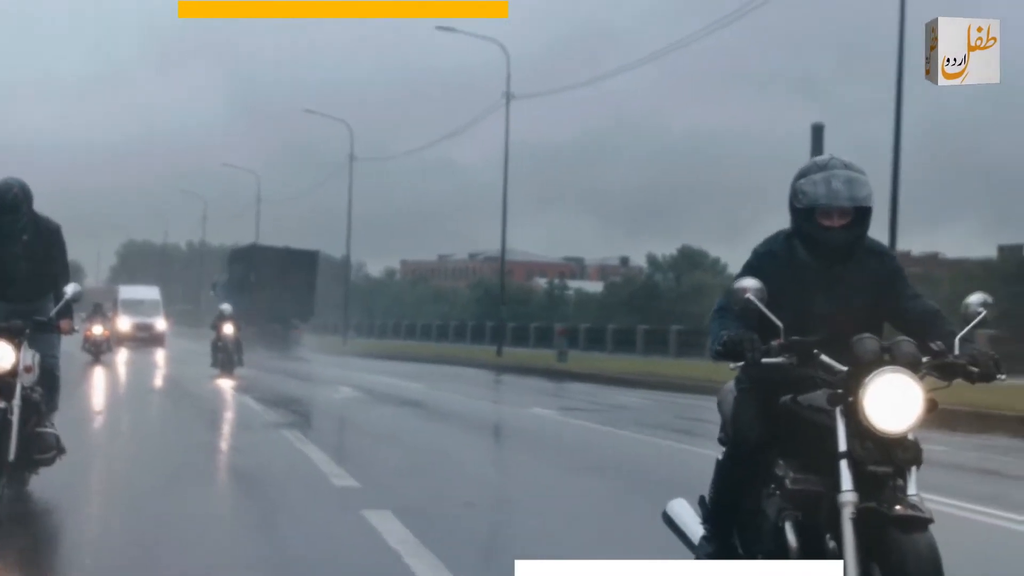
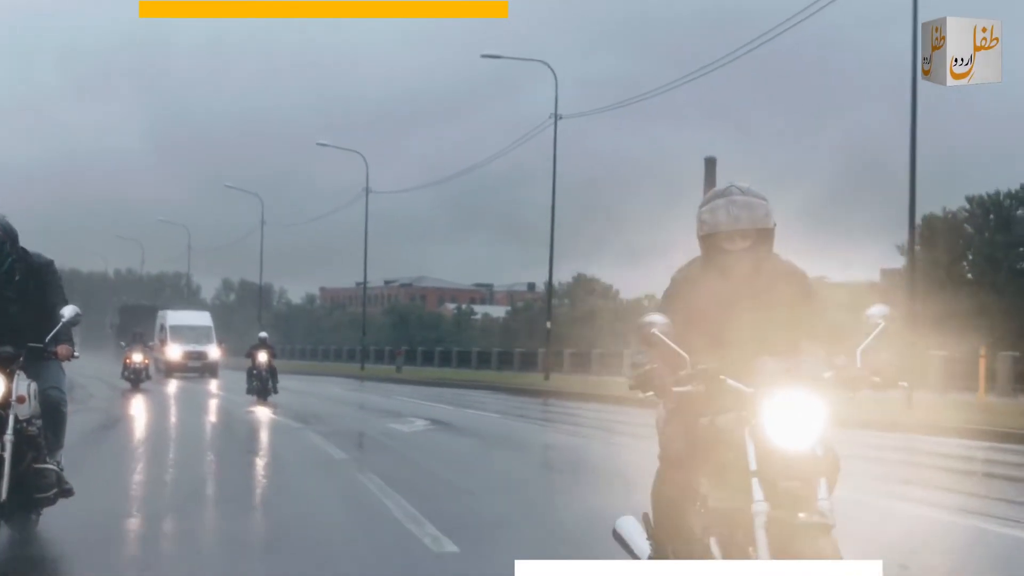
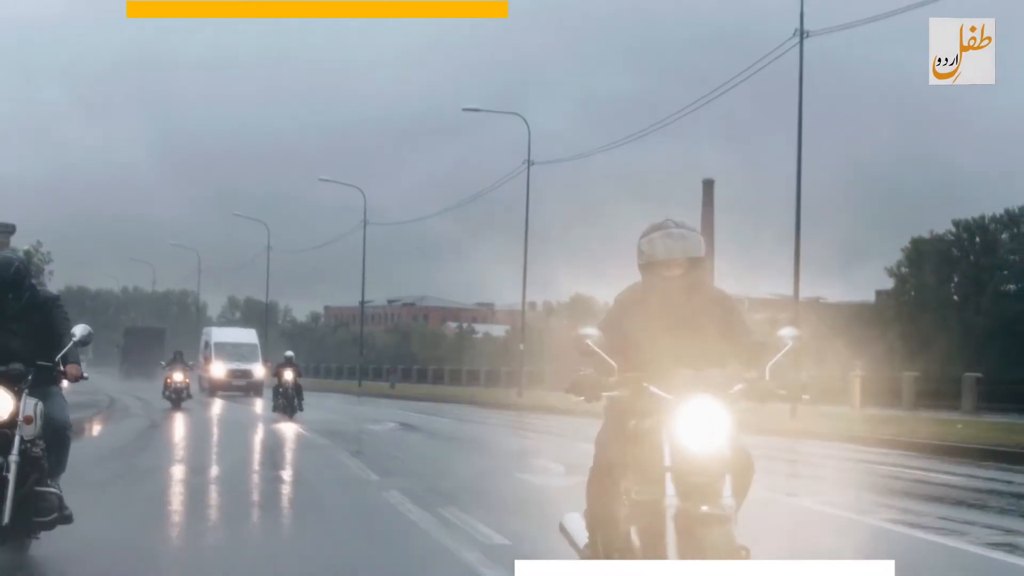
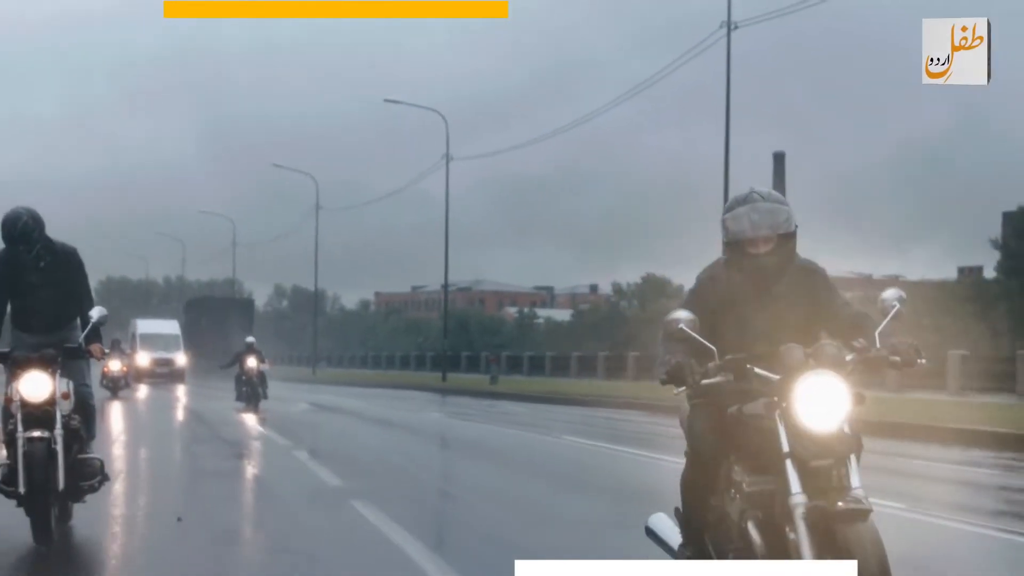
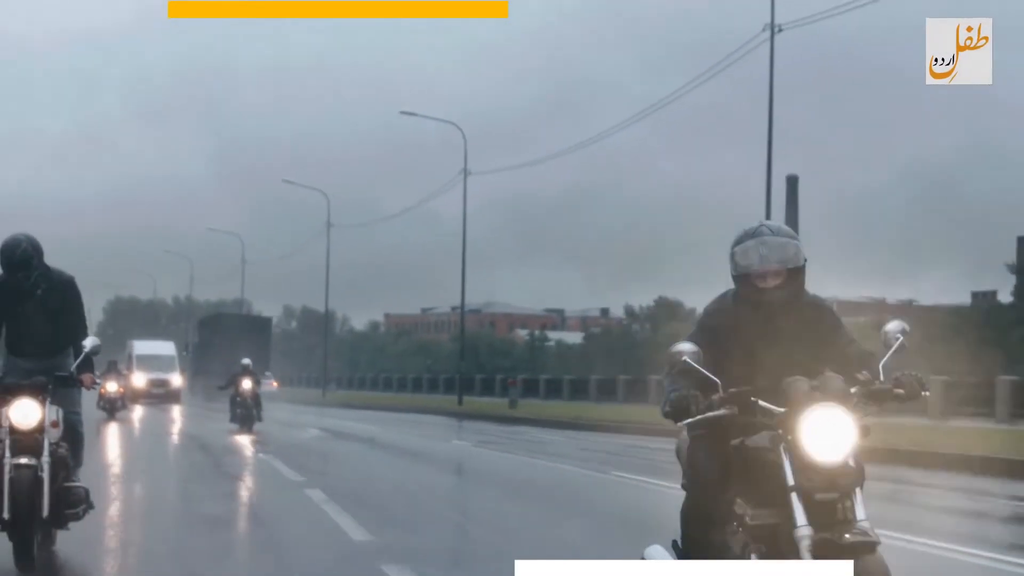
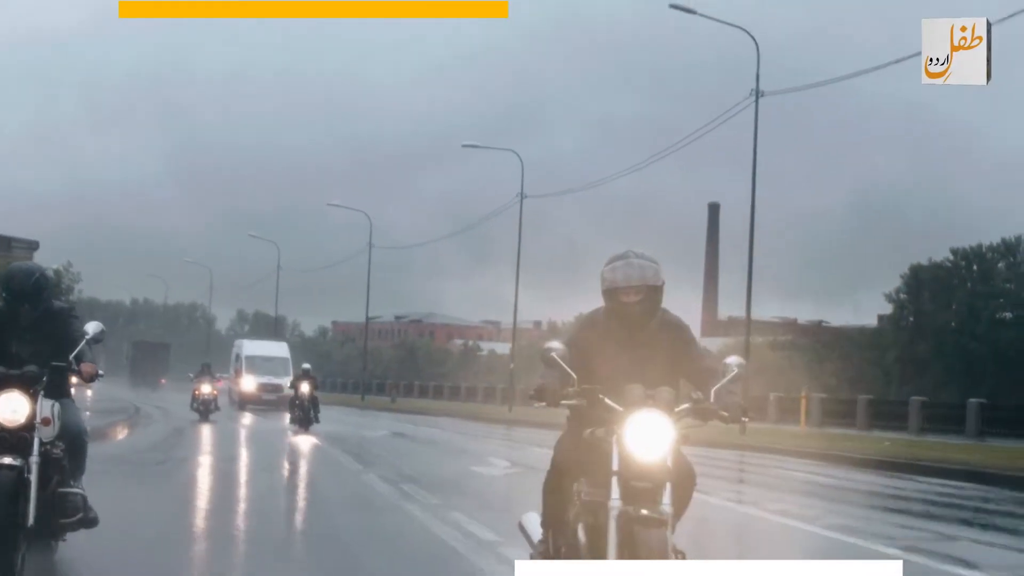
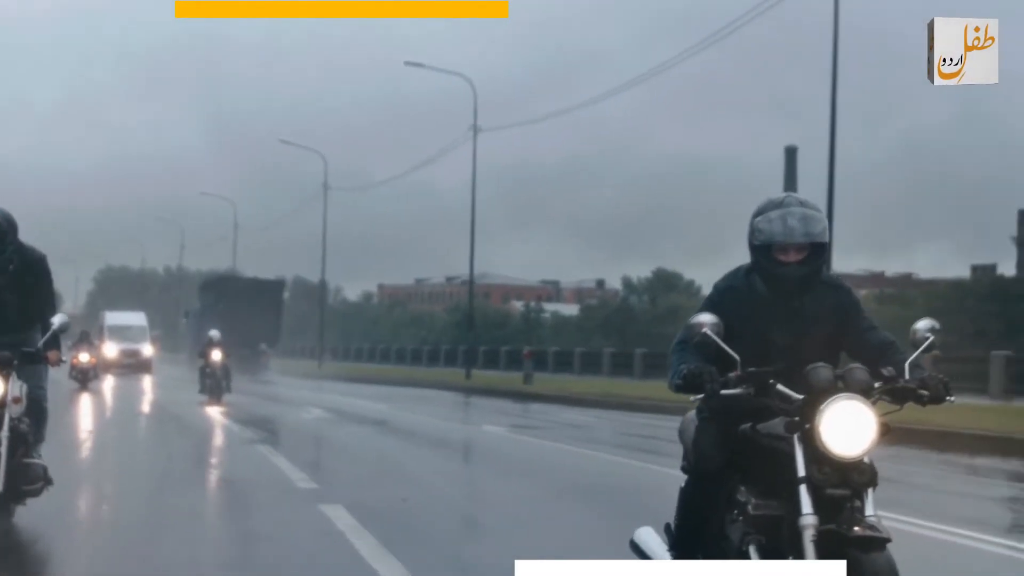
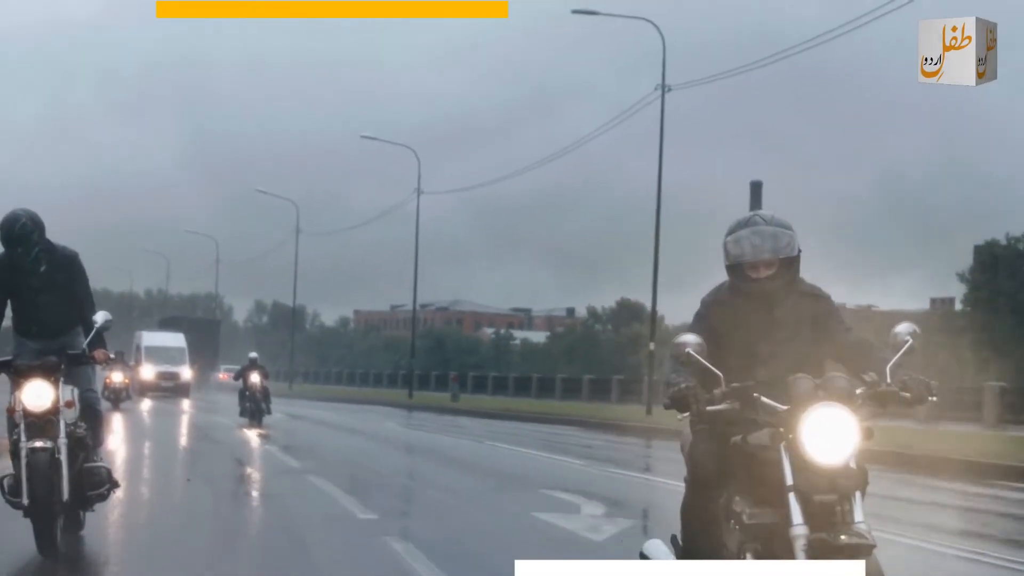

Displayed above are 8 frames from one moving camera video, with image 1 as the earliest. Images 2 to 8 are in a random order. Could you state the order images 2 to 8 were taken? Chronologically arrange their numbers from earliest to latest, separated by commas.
7, 5, 4, 8, 2, 3, 6
